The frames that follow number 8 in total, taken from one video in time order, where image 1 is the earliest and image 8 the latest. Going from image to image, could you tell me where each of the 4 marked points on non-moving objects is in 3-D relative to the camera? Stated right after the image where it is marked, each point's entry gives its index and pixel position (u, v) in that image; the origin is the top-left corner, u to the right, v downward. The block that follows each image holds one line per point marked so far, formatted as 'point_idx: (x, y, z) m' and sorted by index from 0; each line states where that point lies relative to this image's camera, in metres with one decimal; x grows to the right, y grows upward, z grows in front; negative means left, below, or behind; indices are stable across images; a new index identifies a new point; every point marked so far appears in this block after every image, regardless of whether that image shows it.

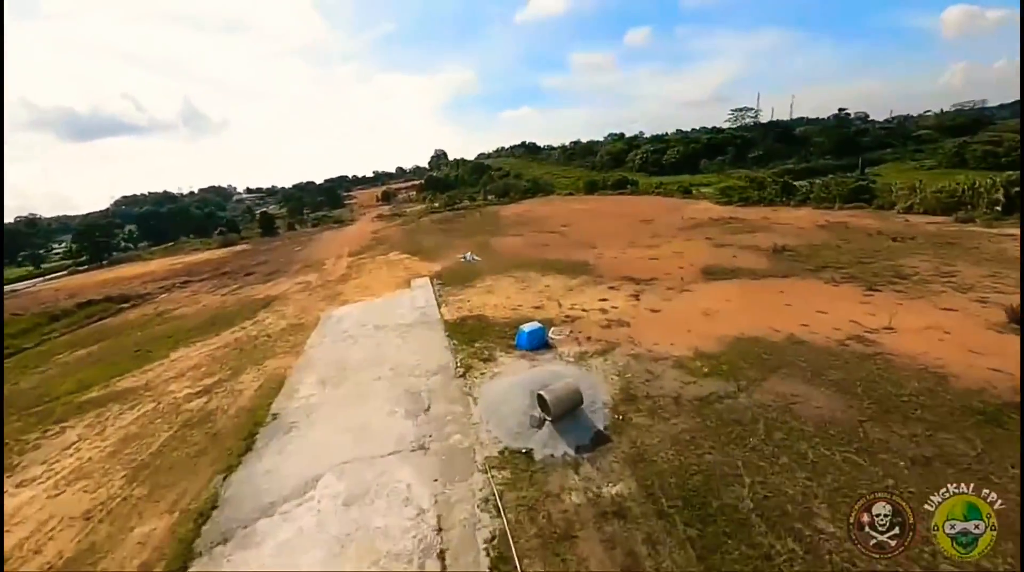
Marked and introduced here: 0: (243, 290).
0: (-12.5, -0.2, +14.9) m
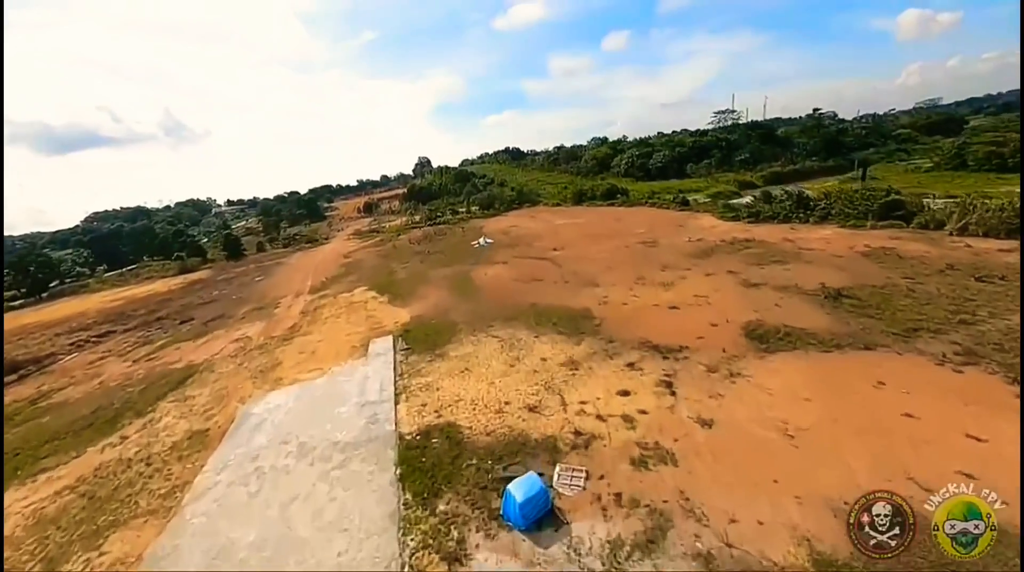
0: (-13.0, -2.4, +12.1) m
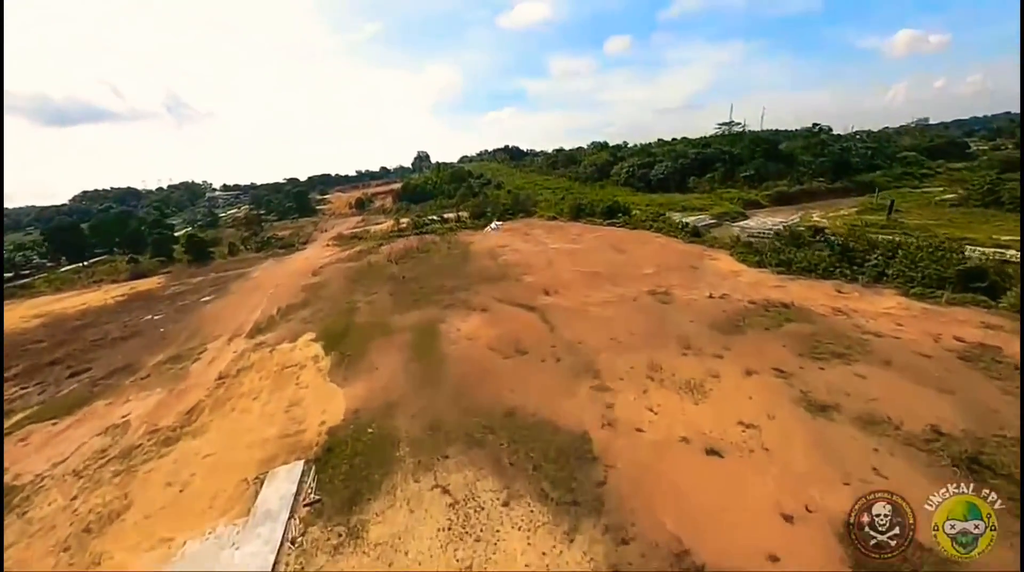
0: (-13.8, -4.3, +8.9) m
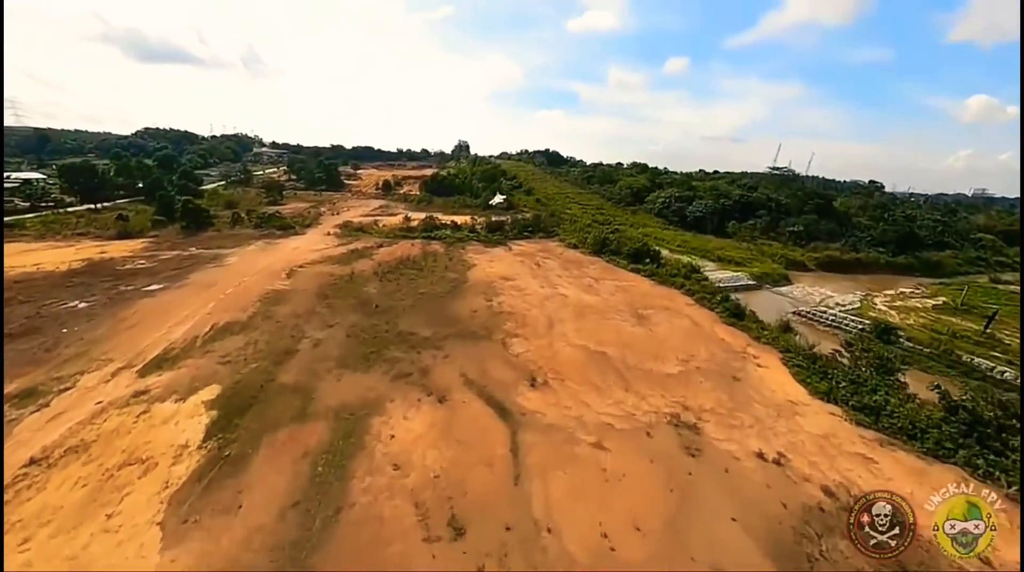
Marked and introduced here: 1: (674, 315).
0: (-15.5, -4.6, +5.7) m
1: (+9.6, -1.6, +18.8) m
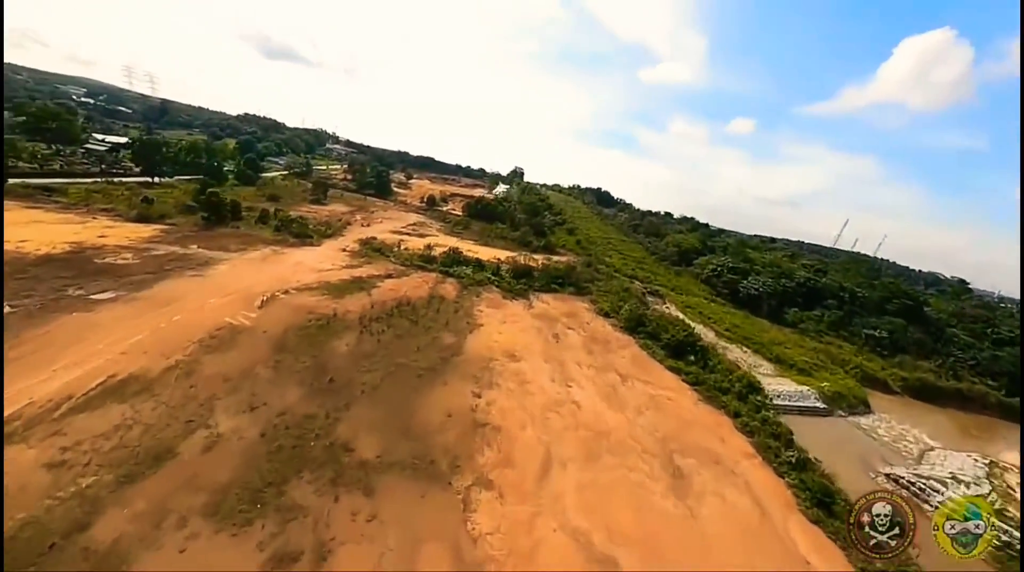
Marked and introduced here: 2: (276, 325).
0: (-17.3, -5.0, +2.4) m
1: (+8.9, -7.8, +13.1) m
2: (-12.9, -2.1, +17.4) m
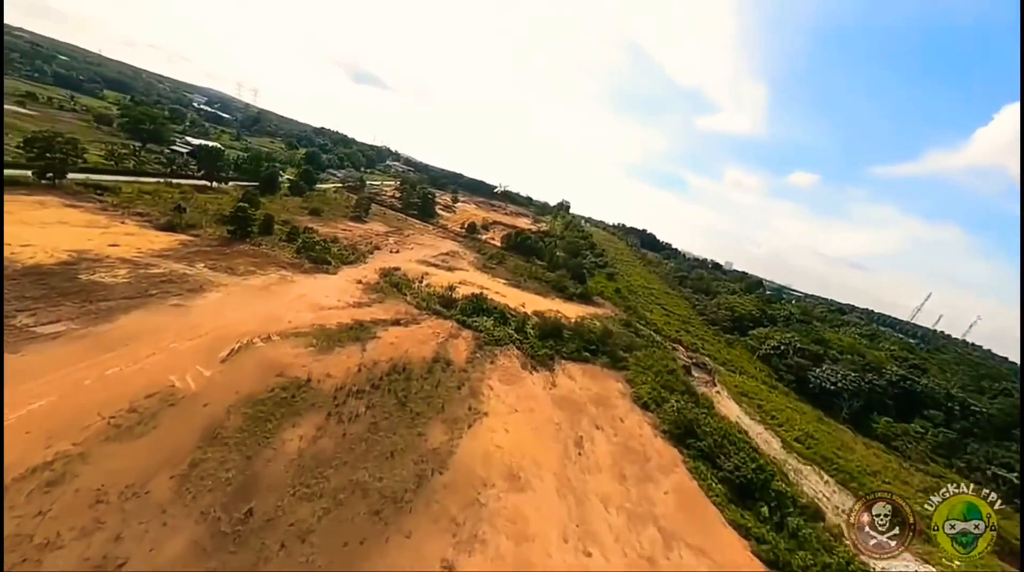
0: (-18.6, -5.7, -0.7) m
1: (+7.8, -12.8, +6.9) m
2: (-12.5, -4.7, +13.9) m
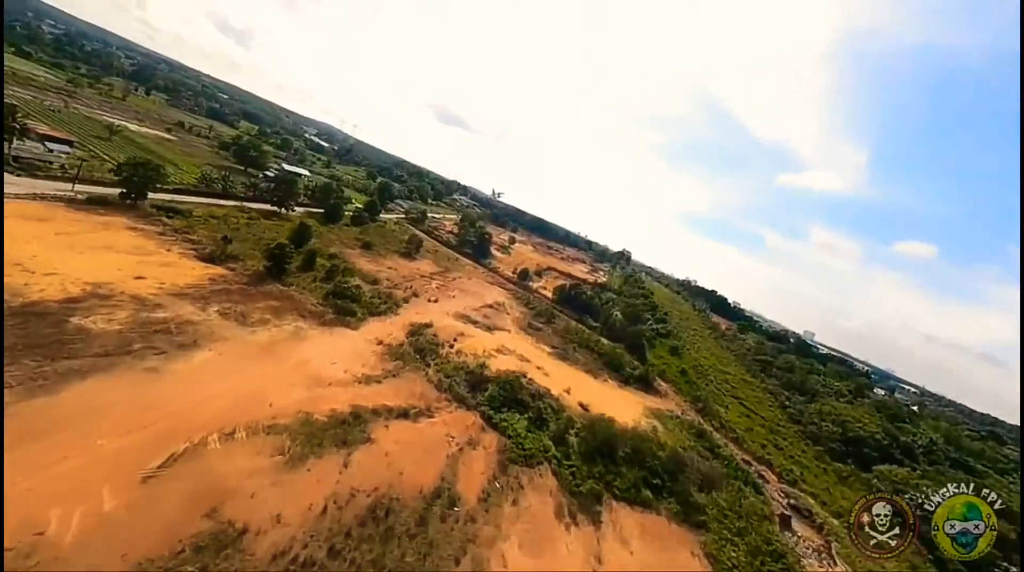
0: (-20.2, -6.5, -4.1) m
1: (+5.8, -17.7, -1.5) m
2: (-11.9, -8.0, +9.4) m
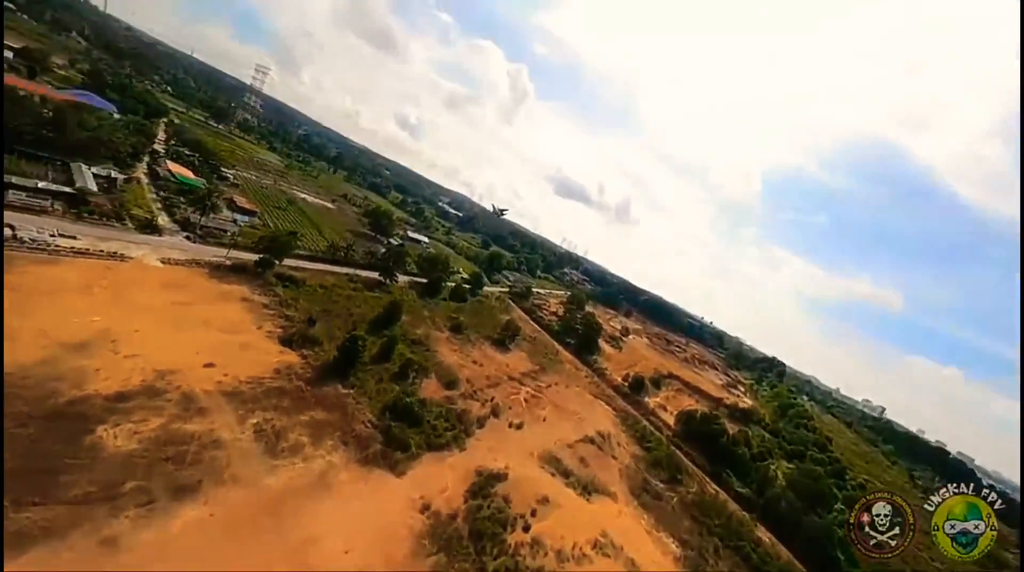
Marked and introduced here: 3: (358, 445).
0: (-22.7, -7.3, -7.0) m
1: (+0.7, -21.6, -14.6) m
2: (-11.3, -12.4, +2.8) m
3: (-9.6, -10.1, +20.0) m
